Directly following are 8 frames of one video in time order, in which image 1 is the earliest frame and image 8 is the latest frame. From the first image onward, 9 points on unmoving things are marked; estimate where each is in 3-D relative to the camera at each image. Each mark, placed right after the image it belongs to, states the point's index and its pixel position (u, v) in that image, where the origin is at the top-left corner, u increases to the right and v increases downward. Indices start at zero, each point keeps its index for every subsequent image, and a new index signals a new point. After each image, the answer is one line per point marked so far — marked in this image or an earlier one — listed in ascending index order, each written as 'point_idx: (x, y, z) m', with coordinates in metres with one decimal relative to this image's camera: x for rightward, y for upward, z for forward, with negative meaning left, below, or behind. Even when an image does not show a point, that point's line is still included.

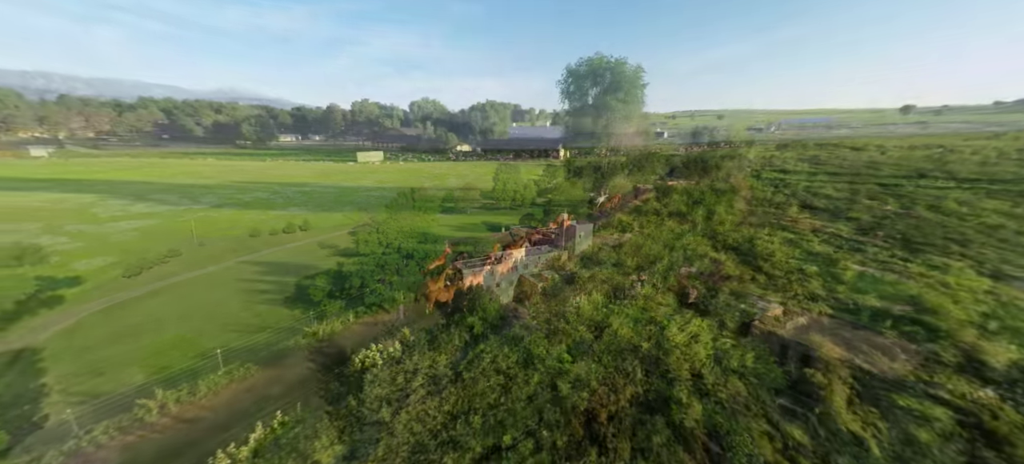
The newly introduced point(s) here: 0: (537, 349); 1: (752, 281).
0: (+0.8, -3.2, +10.0) m
1: (+9.5, -1.9, +14.4) m
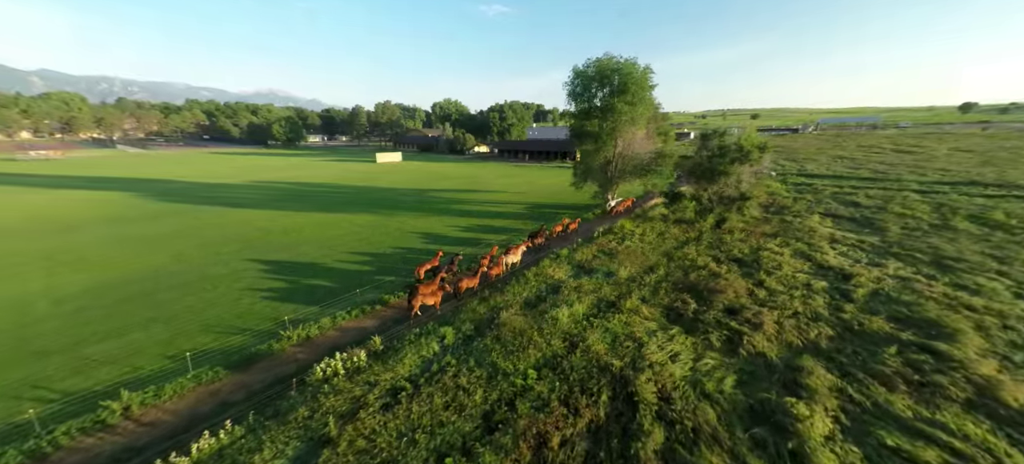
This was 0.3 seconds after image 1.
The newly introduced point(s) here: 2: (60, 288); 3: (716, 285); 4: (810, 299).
0: (-0.2, -3.5, +9.6) m
1: (+8.8, -2.4, +13.5) m
2: (-21.1, -2.5, +17.0) m
3: (+7.9, -2.1, +14.1) m
4: (+10.6, -2.5, +12.9) m
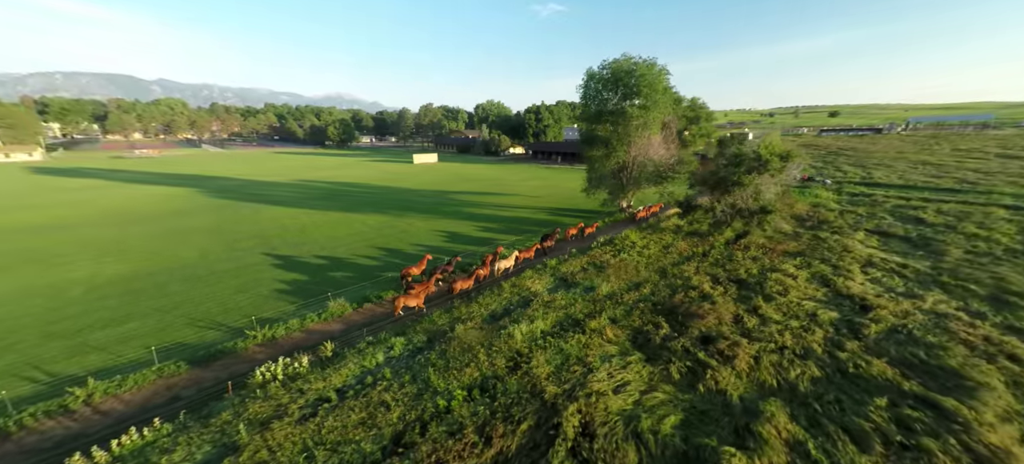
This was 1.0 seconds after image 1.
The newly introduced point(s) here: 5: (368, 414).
0: (-2.0, -3.8, +9.4) m
1: (+7.5, -3.1, +12.2) m
2: (-21.8, -2.2, +19.2) m
3: (+6.6, -2.7, +12.9) m
4: (+9.2, -3.3, +11.4) m
5: (-3.3, -4.2, +8.3) m
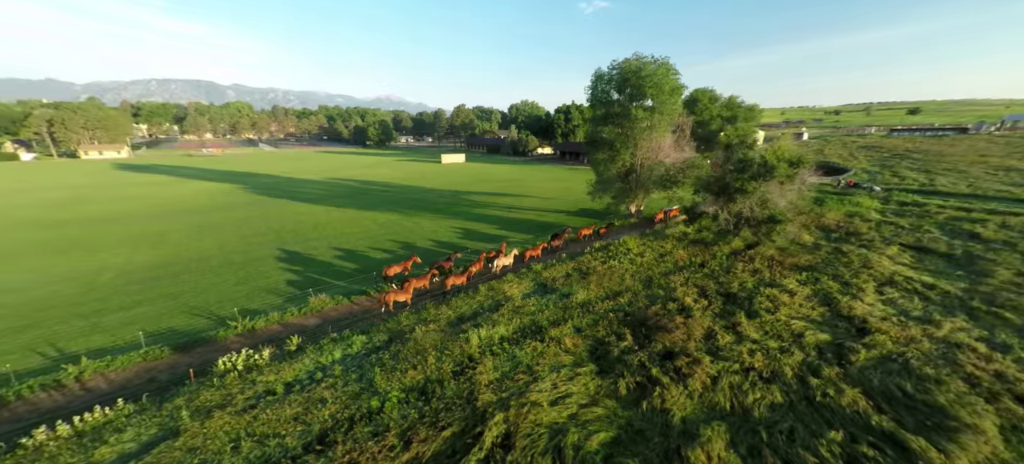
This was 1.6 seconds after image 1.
0: (-3.6, -3.9, +9.6) m
1: (+6.1, -3.4, +11.5) m
2: (-22.3, -1.8, +21.3) m
3: (+5.4, -3.1, +12.2) m
4: (+7.8, -3.7, +10.5) m
5: (-5.0, -4.2, +8.6) m
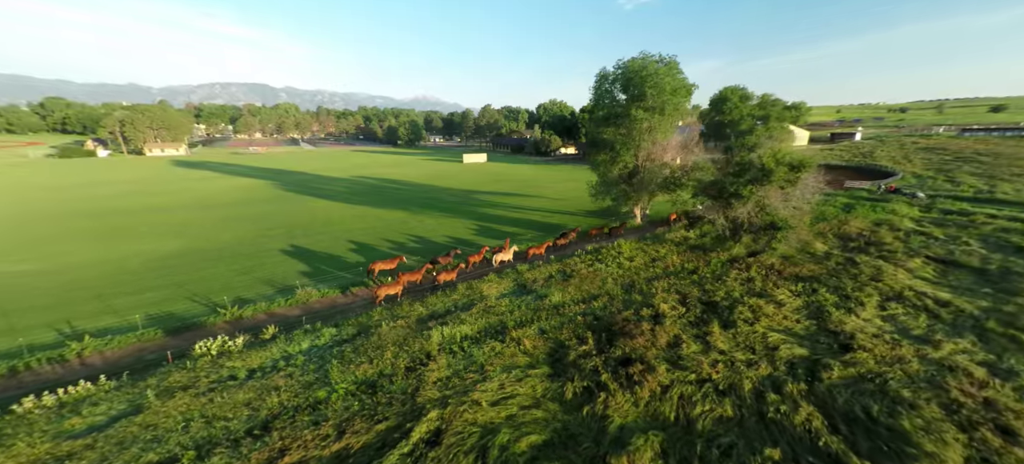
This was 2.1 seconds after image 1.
0: (-5.0, -3.8, +10.0) m
1: (+4.8, -3.6, +11.1) m
2: (-22.6, -1.2, +23.2) m
3: (+4.2, -3.2, +12.0) m
4: (+6.4, -3.9, +10.0) m
5: (-6.5, -4.1, +9.2) m
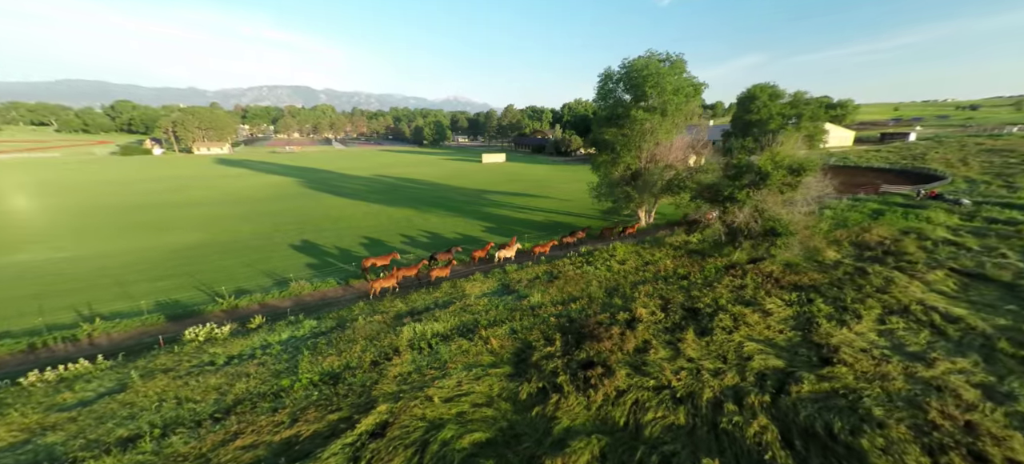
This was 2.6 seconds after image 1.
0: (-6.1, -3.8, +10.5) m
1: (+3.7, -3.7, +10.9) m
2: (-22.8, -0.8, +24.9) m
3: (+3.1, -3.3, +11.8) m
4: (+5.2, -4.0, +9.7) m
5: (-7.7, -4.0, +9.8) m
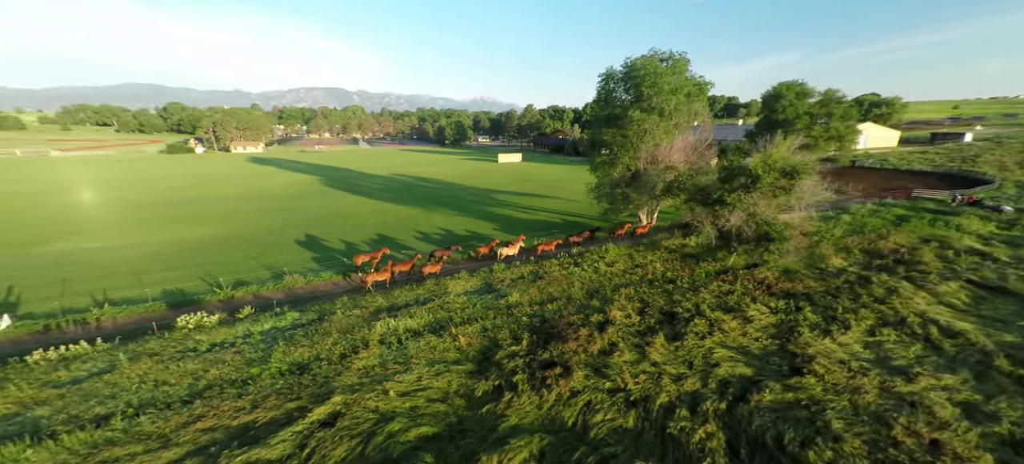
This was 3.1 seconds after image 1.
0: (-7.2, -3.6, +11.0) m
1: (+2.6, -3.7, +10.9) m
2: (-22.9, -0.4, +26.4) m
3: (+2.1, -3.3, +11.8) m
4: (+4.0, -4.1, +9.6) m
5: (-8.8, -3.8, +10.4) m
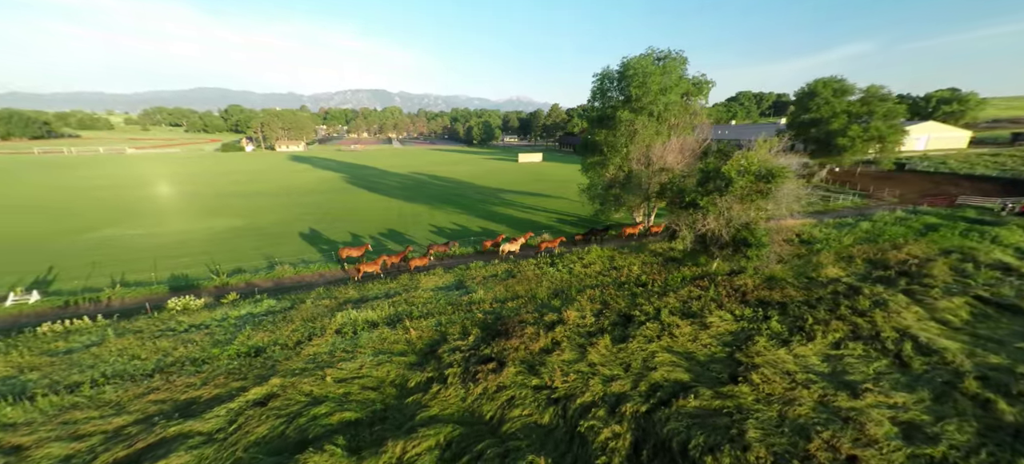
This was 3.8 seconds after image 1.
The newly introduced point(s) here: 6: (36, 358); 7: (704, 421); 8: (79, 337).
0: (-9.0, -3.4, +12.0) m
1: (+0.8, -3.7, +11.0) m
2: (-23.3, +0.2, +28.6) m
3: (+0.4, -3.3, +12.0) m
4: (+2.1, -4.1, +9.6) m
5: (-10.6, -3.5, +11.5) m
6: (-14.1, -3.7, +10.7) m
7: (+4.5, -4.5, +8.5) m
8: (-14.3, -3.5, +11.9) m
